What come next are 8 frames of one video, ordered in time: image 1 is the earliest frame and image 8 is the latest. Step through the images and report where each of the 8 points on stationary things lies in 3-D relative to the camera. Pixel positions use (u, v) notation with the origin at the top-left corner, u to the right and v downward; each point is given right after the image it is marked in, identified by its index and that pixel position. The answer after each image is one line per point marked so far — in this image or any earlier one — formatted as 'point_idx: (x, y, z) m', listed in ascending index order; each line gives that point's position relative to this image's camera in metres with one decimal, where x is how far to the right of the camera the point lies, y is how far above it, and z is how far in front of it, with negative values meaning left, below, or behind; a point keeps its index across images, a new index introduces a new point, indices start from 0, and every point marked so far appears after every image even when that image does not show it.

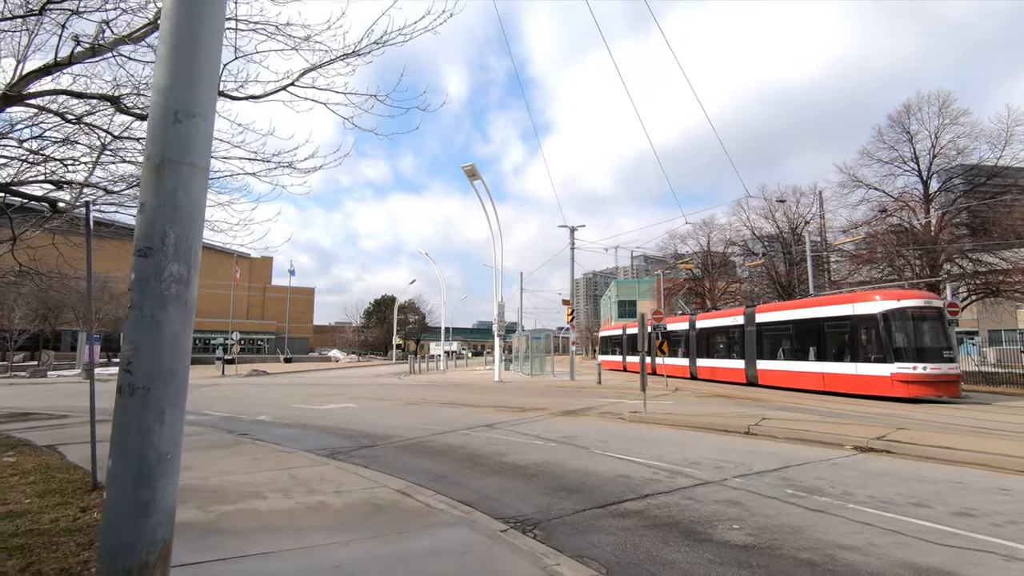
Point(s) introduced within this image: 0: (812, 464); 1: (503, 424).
0: (+4.6, -2.7, +8.2) m
1: (-0.2, -3.3, +12.9) m
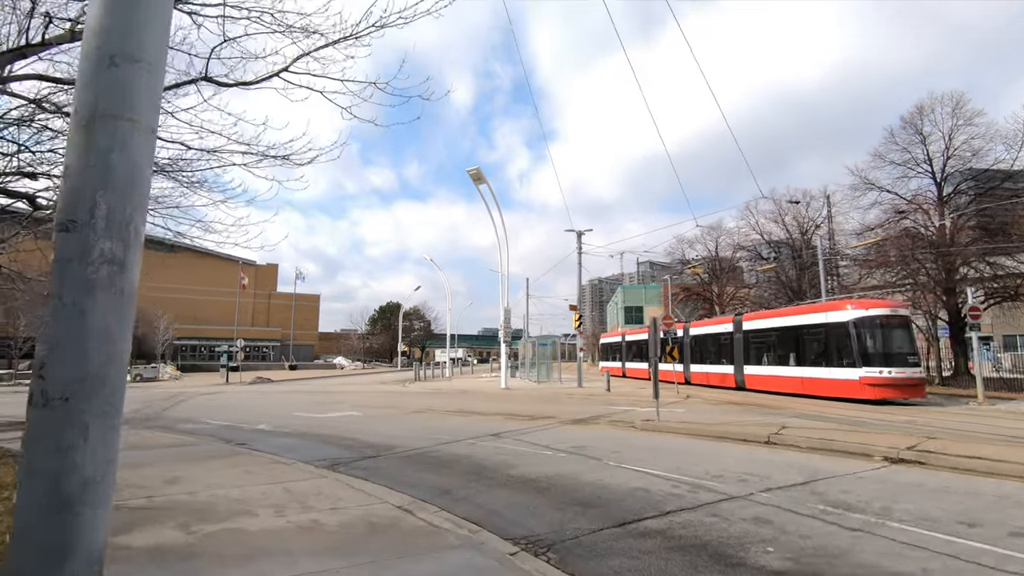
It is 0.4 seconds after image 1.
0: (+4.7, -2.7, +7.6) m
1: (0.0, -3.4, +12.4) m
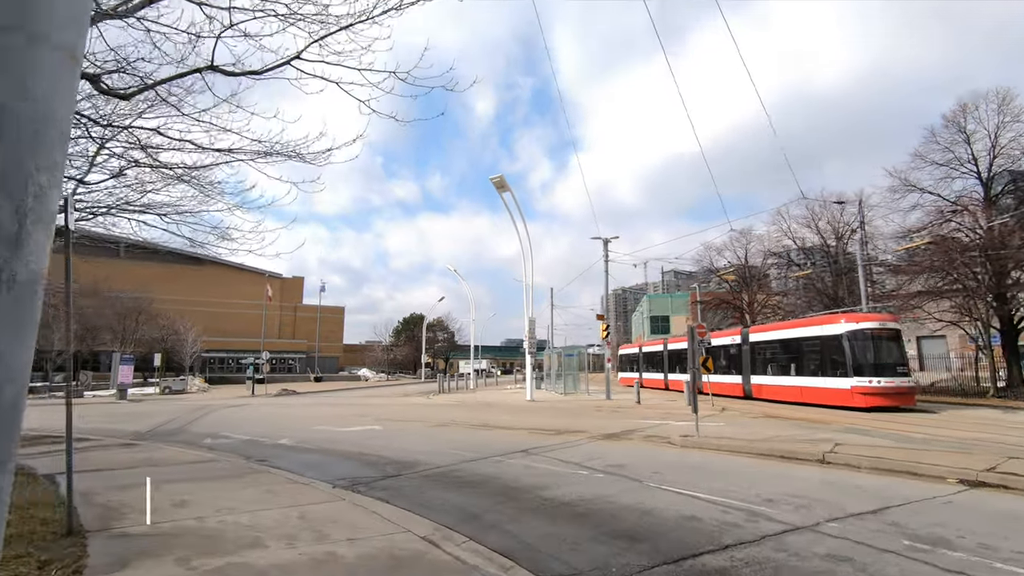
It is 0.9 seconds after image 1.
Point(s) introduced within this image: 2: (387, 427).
0: (+5.1, -2.7, +6.8) m
1: (+0.6, -3.5, +11.7) m
2: (-4.1, -4.6, +17.8) m
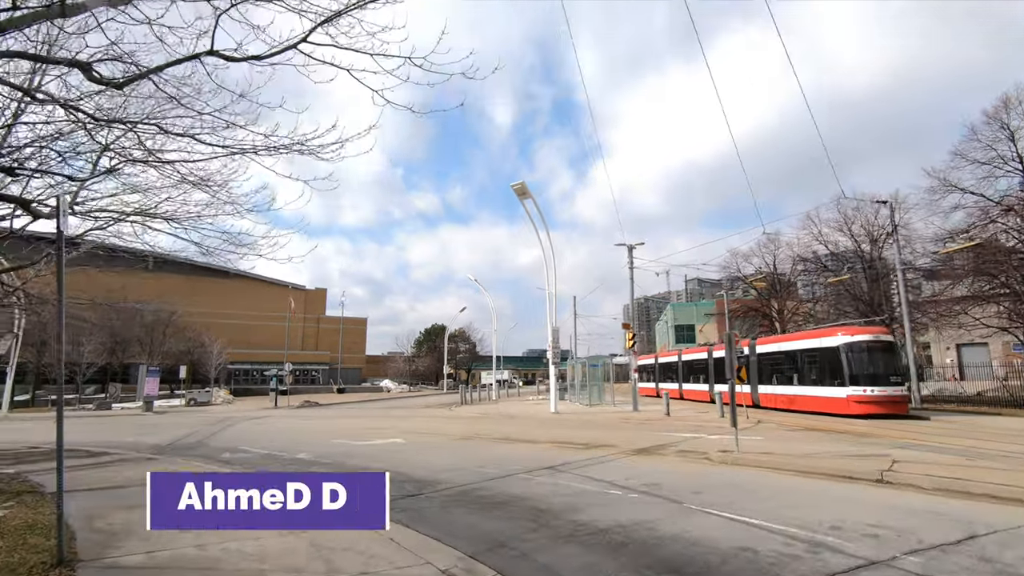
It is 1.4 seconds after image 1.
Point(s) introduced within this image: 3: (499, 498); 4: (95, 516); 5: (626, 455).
0: (+5.5, -2.7, +5.9) m
1: (+1.2, -3.7, +11.0) m
2: (-3.3, -4.9, +17.2) m
3: (-0.2, -3.2, +8.2) m
4: (-5.3, -2.9, +6.9) m
5: (+2.7, -3.9, +12.5) m
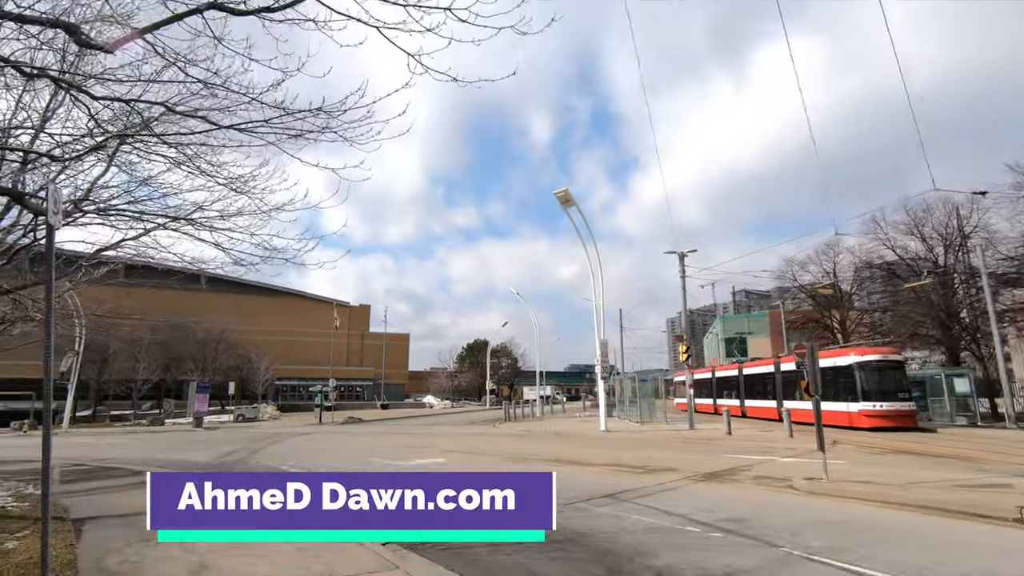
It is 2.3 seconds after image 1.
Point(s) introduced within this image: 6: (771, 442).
0: (+6.1, -2.6, +4.4) m
1: (+2.2, -3.8, +9.8) m
2: (-1.8, -5.2, +16.3) m
3: (+0.6, -3.3, +7.1) m
4: (-4.6, -3.0, +6.2) m
5: (+3.8, -4.0, +11.2) m
6: (+8.9, -5.3, +18.6) m
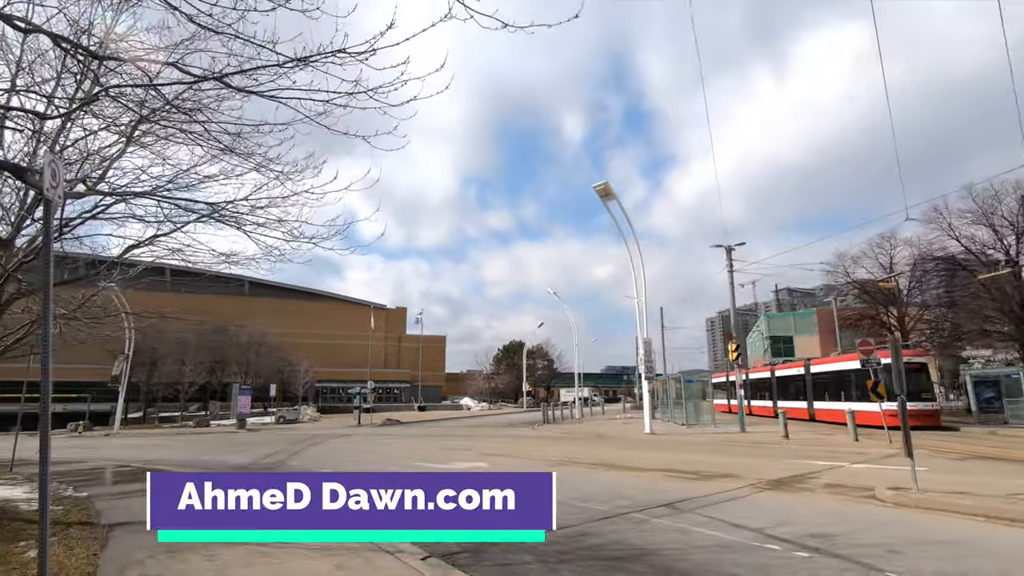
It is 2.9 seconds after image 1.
0: (+6.5, -2.3, +3.3) m
1: (+3.0, -3.6, +8.9) m
2: (-0.6, -5.1, +15.6) m
3: (+1.2, -3.1, +6.3) m
4: (-4.0, -2.9, +5.7) m
5: (+4.7, -3.8, +10.2) m
6: (+10.3, -5.1, +17.2) m
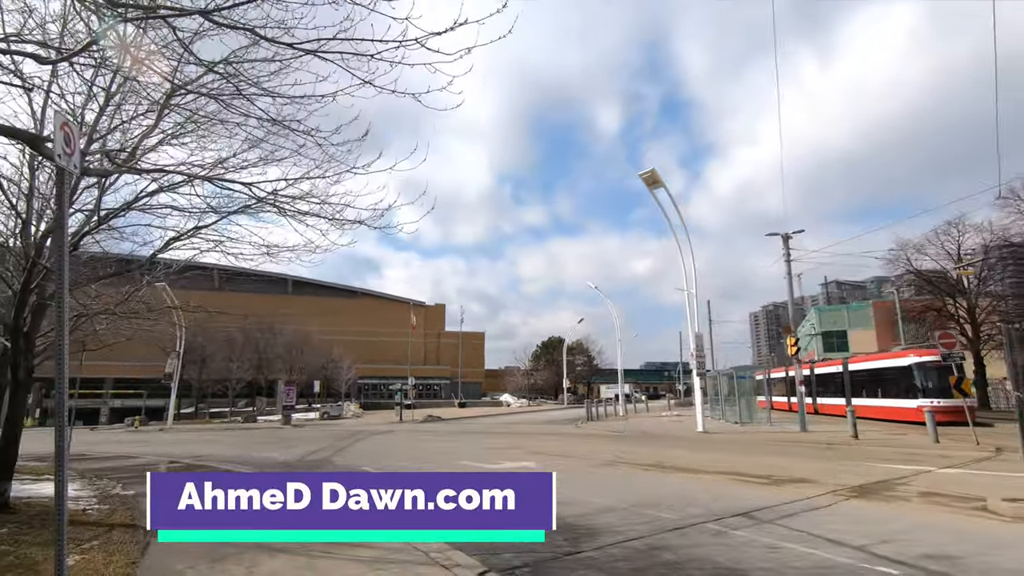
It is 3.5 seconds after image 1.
0: (+7.0, -2.1, +2.2) m
1: (+3.9, -3.4, +8.0) m
2: (+0.8, -4.9, +15.0) m
3: (+1.9, -2.9, +5.6) m
4: (-3.4, -2.8, +5.3) m
5: (+5.6, -3.6, +9.1) m
6: (+11.8, -4.7, +15.8) m
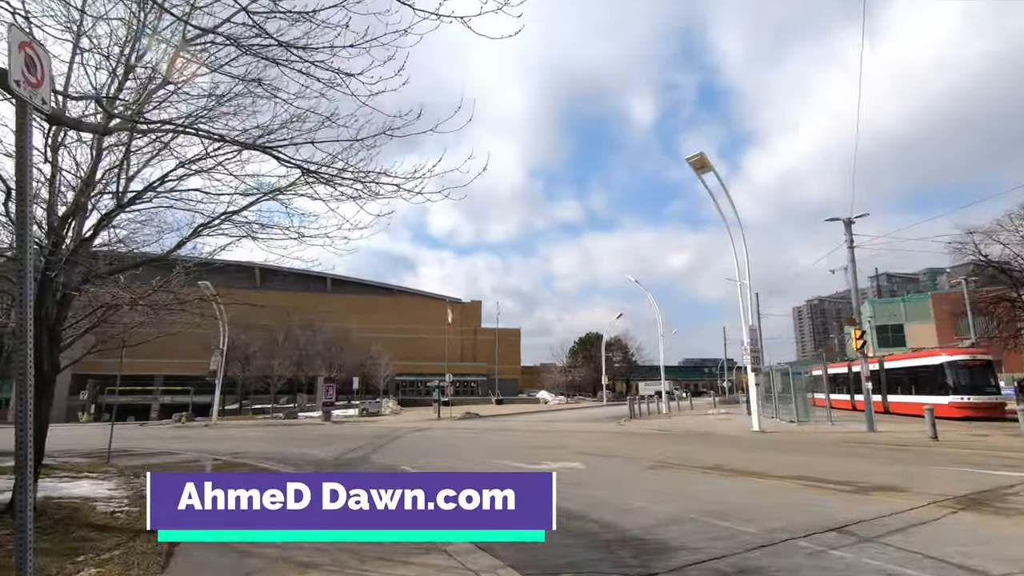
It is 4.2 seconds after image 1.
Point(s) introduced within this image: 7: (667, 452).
0: (+7.3, -1.9, +0.9) m
1: (+4.6, -3.1, +6.9) m
2: (+2.0, -4.6, +14.1) m
3: (+2.5, -2.7, +4.6) m
4: (-2.8, -2.6, +4.6) m
5: (+6.4, -3.3, +7.9) m
6: (+13.0, -4.3, +14.2) m
7: (+4.6, -4.9, +16.0) m
